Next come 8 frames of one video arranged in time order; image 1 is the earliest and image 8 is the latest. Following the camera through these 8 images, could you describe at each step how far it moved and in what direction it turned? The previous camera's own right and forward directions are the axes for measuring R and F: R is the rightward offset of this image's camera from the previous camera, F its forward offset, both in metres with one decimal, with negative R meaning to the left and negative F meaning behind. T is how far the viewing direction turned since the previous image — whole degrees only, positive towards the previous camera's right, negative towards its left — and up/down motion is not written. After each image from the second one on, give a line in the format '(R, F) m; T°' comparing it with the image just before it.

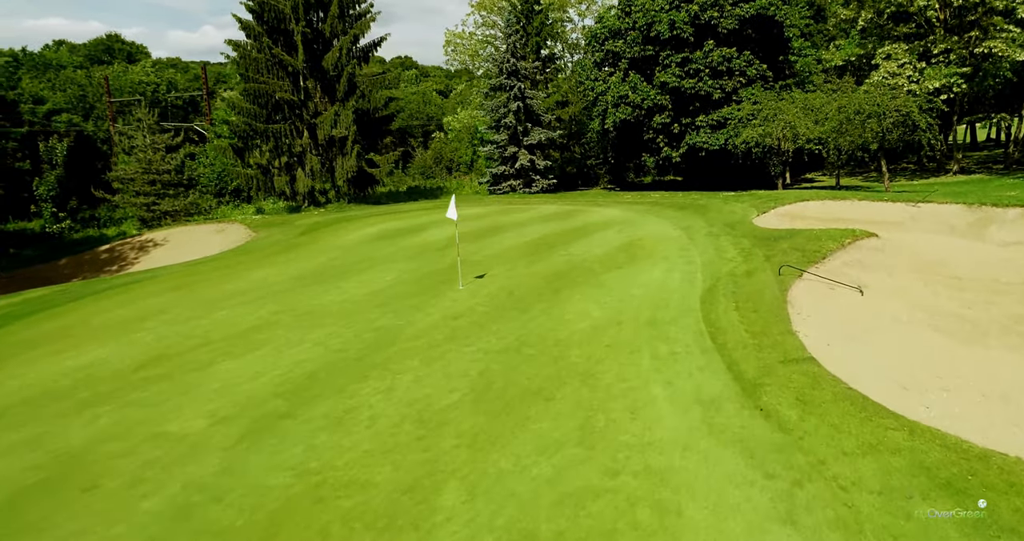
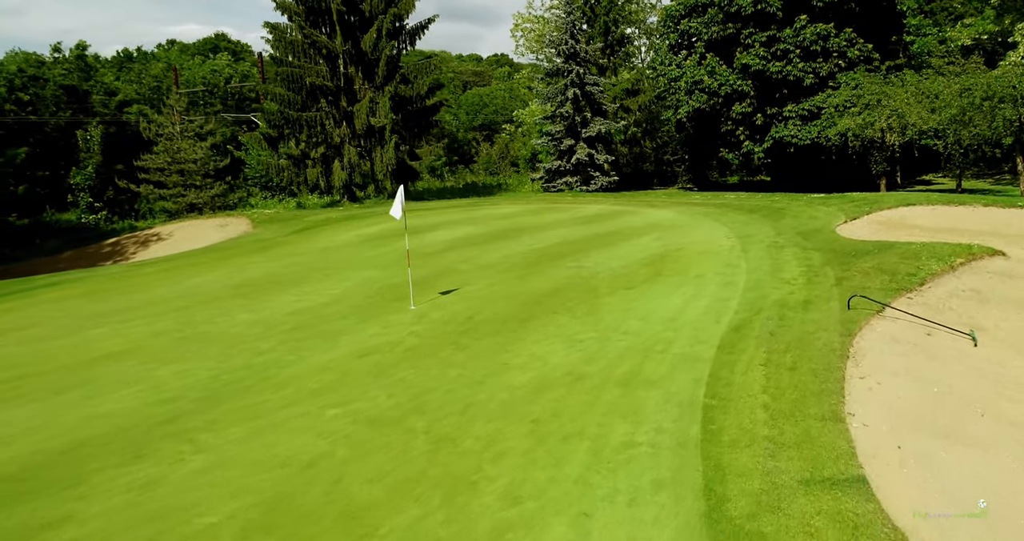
(+2.1, +3.8) m; -8°
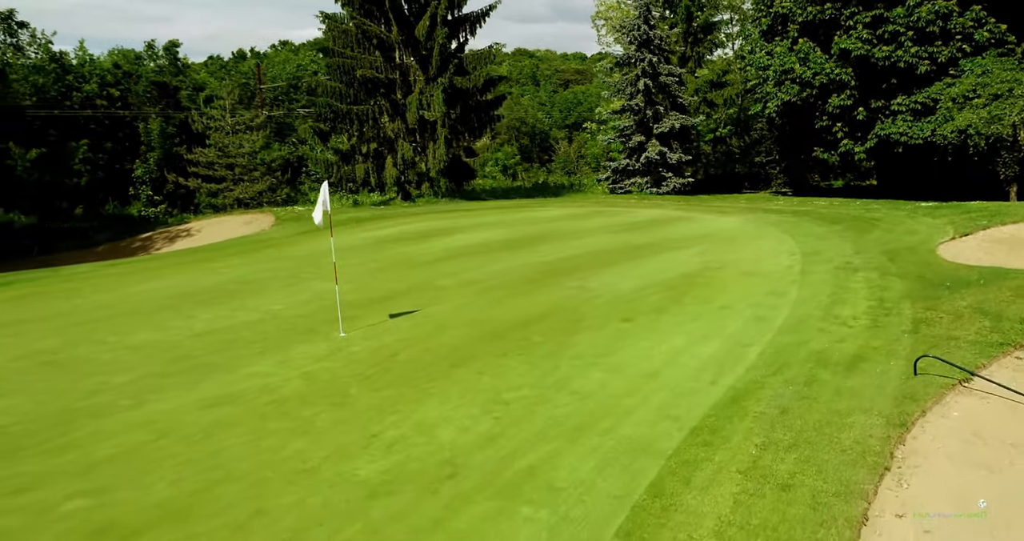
(+1.9, +2.7) m; -8°
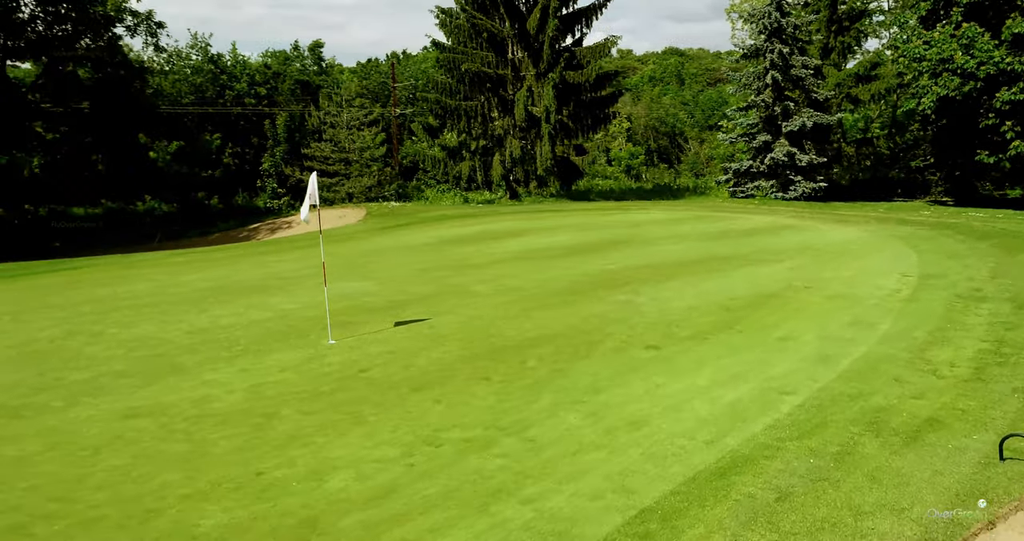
(+1.5, +1.4) m; -11°
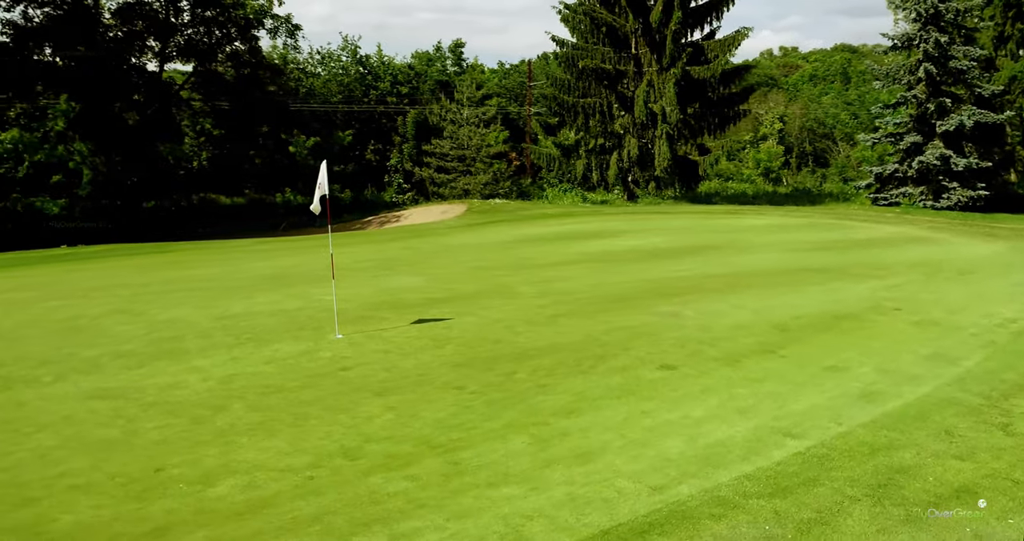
(+1.5, +0.8) m; -12°
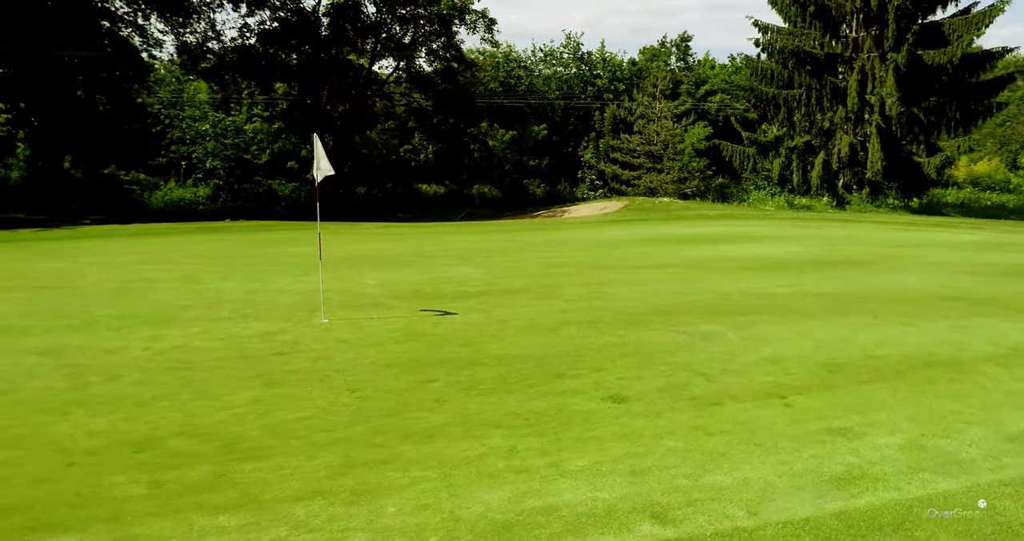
(+2.4, +1.5) m; -19°
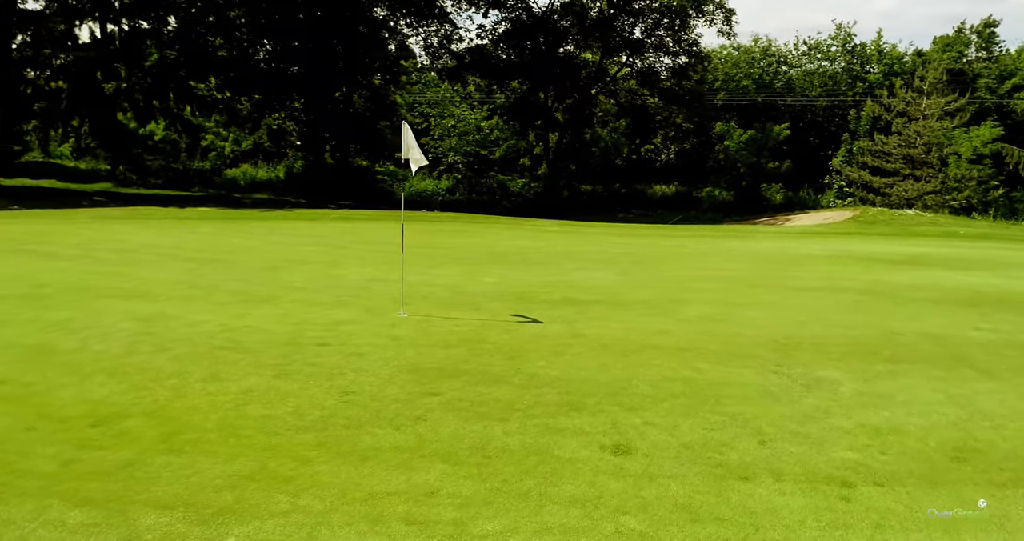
(+1.6, +1.1) m; -20°
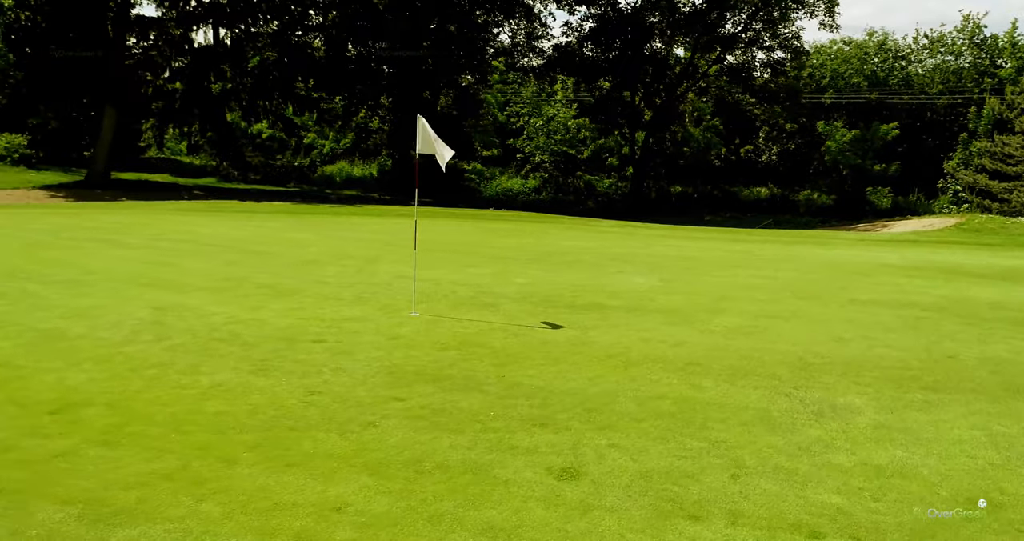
(+0.8, +0.4) m; -8°
